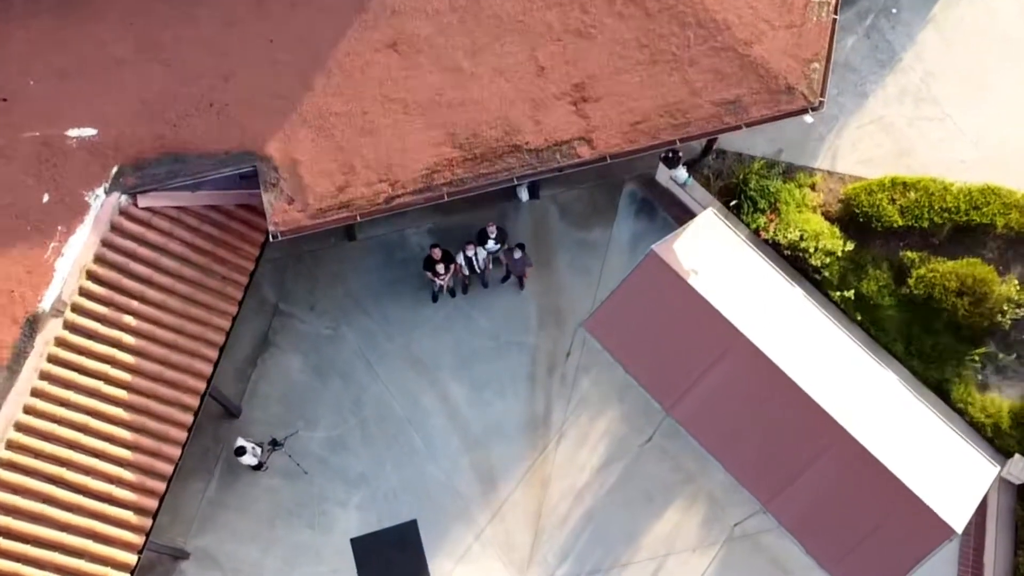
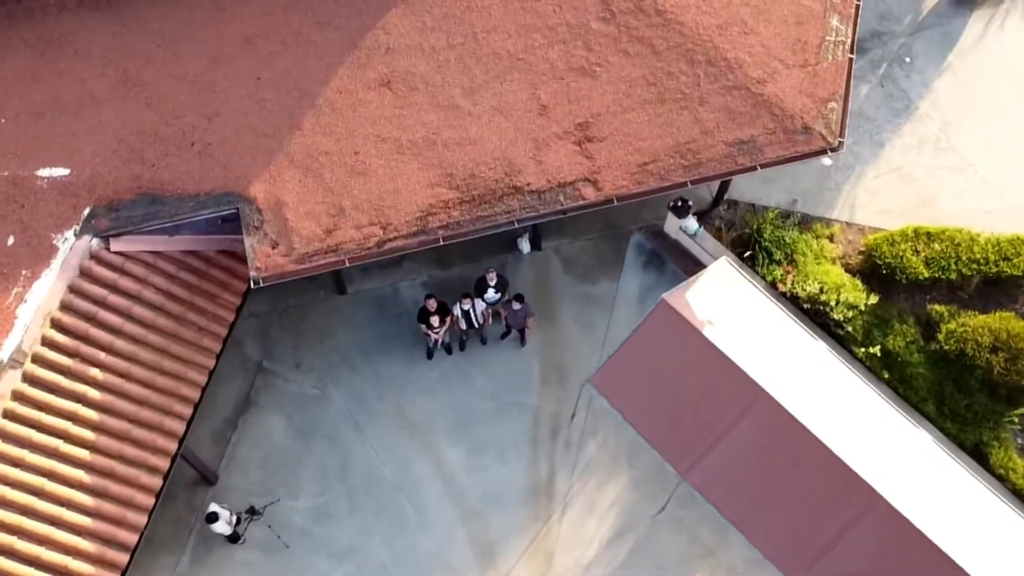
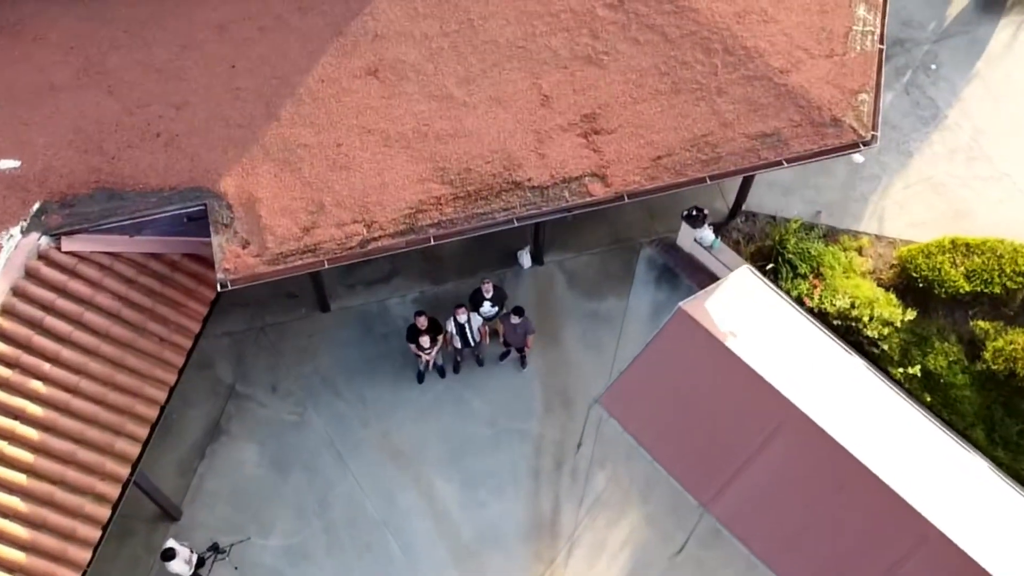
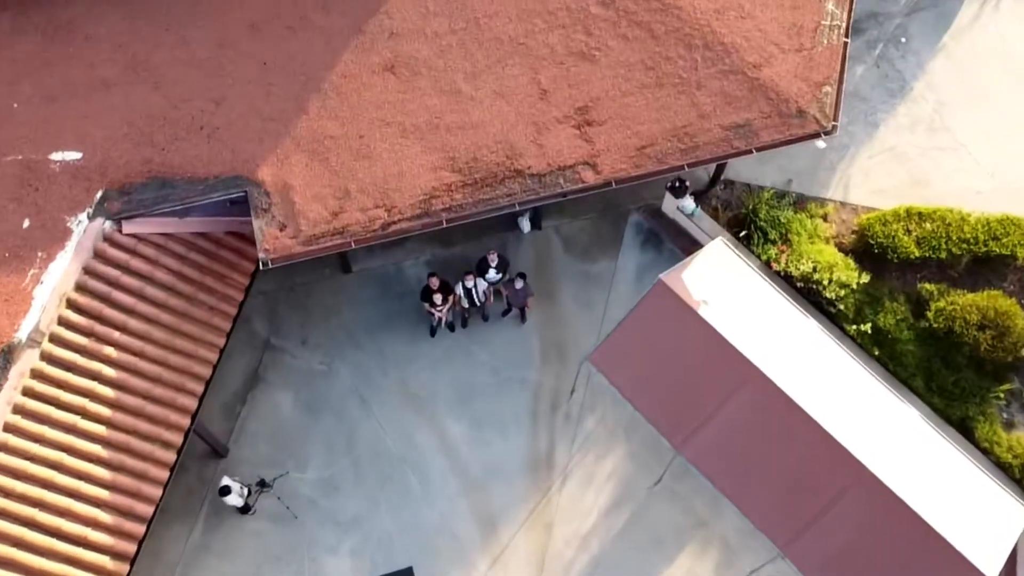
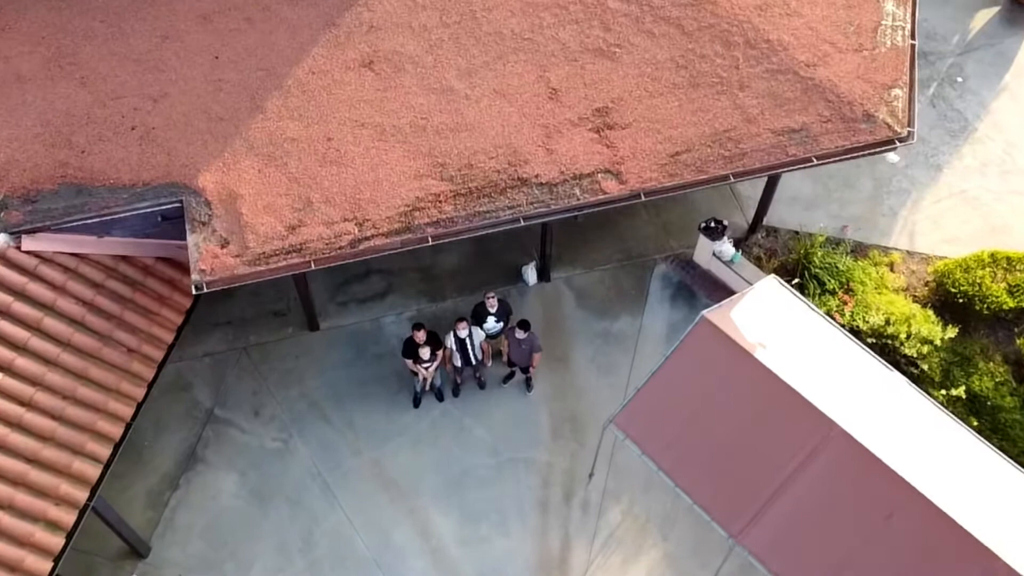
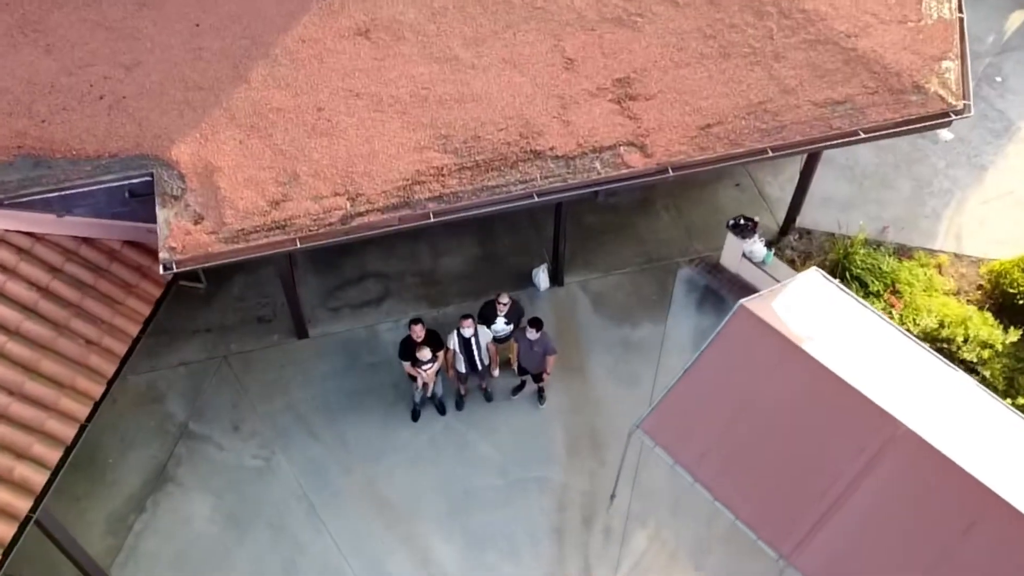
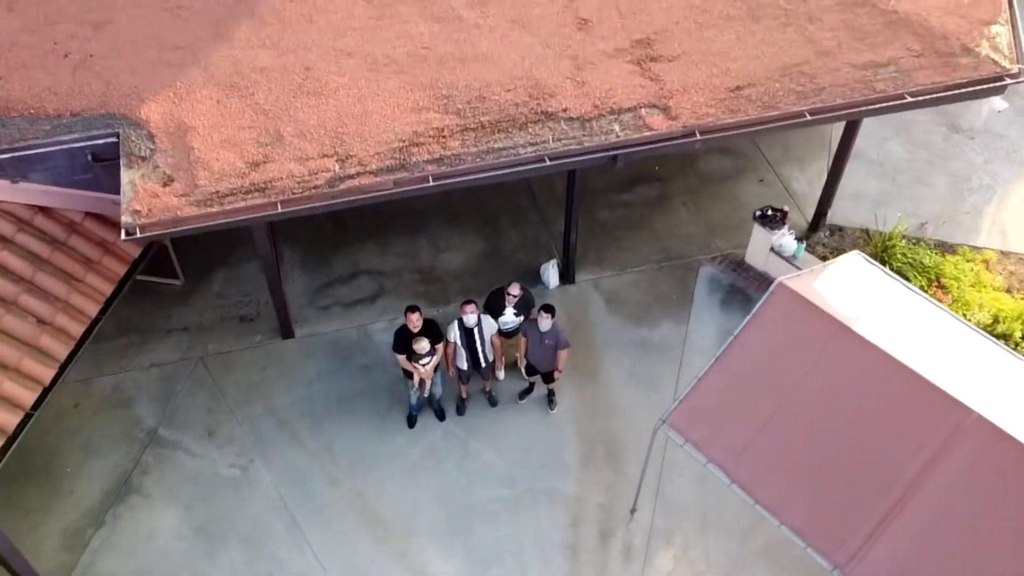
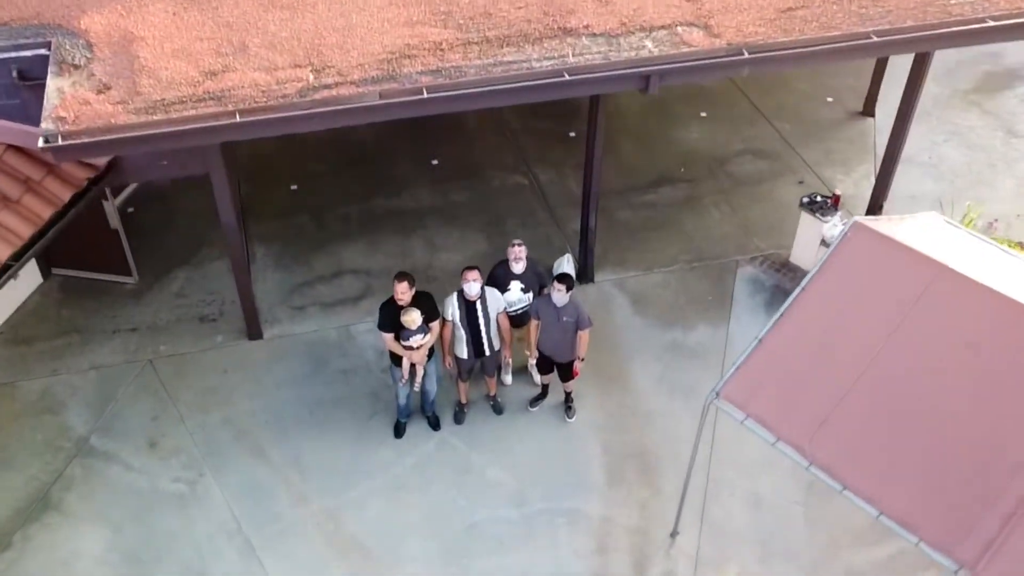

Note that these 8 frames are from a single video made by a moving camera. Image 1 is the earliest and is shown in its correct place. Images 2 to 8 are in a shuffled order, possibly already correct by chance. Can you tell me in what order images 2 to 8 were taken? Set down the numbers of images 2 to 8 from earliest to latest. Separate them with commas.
4, 2, 3, 5, 6, 7, 8
